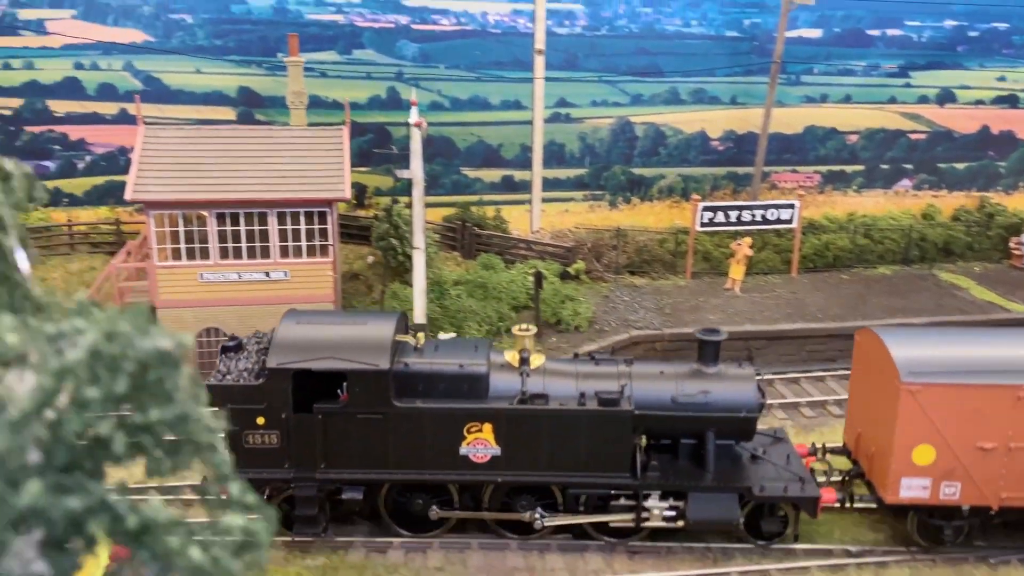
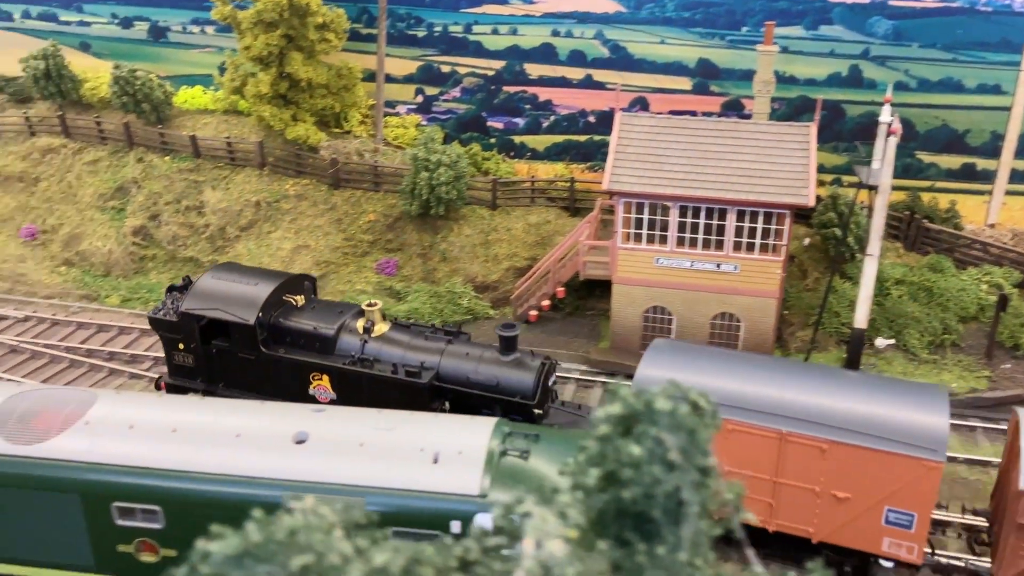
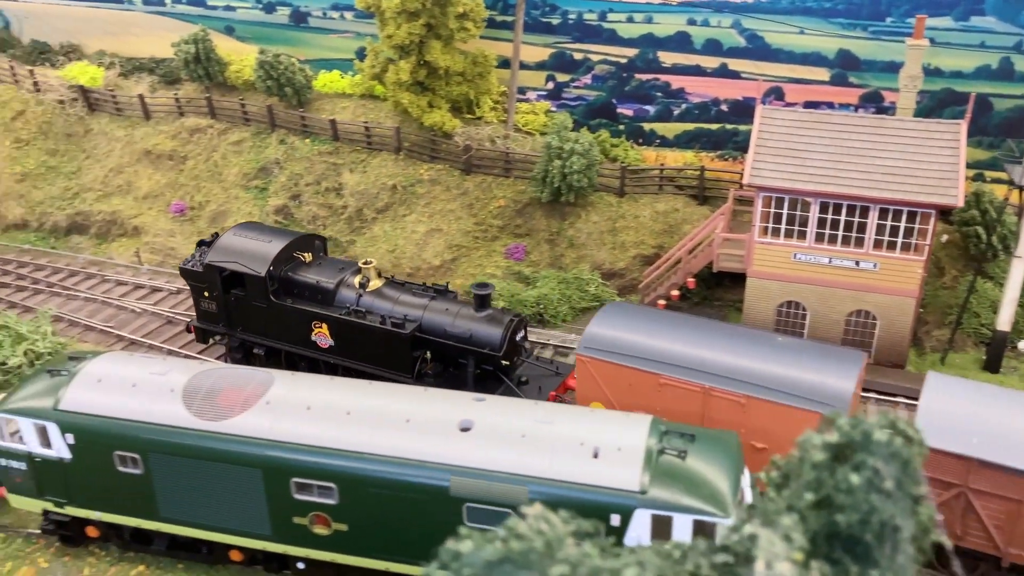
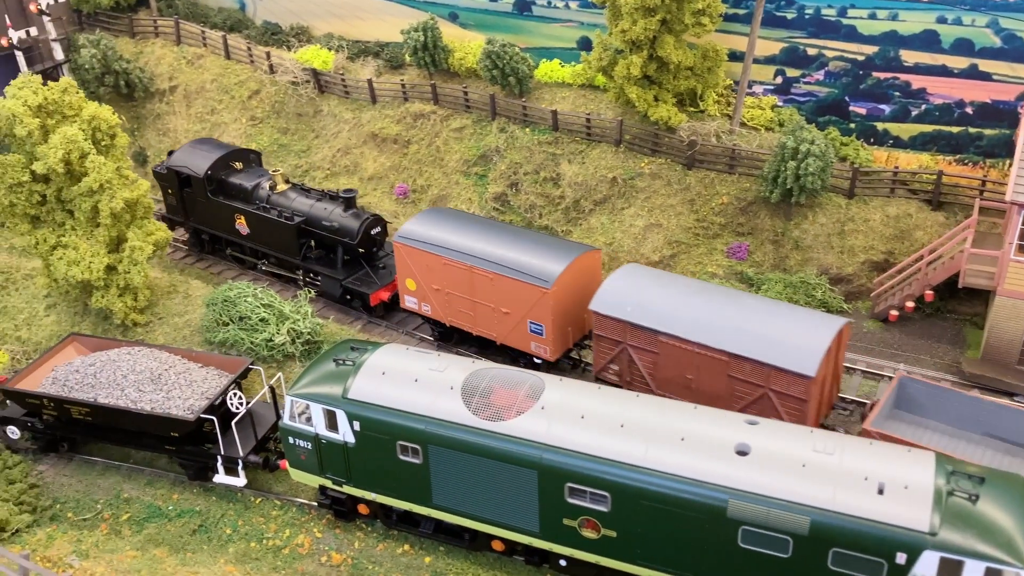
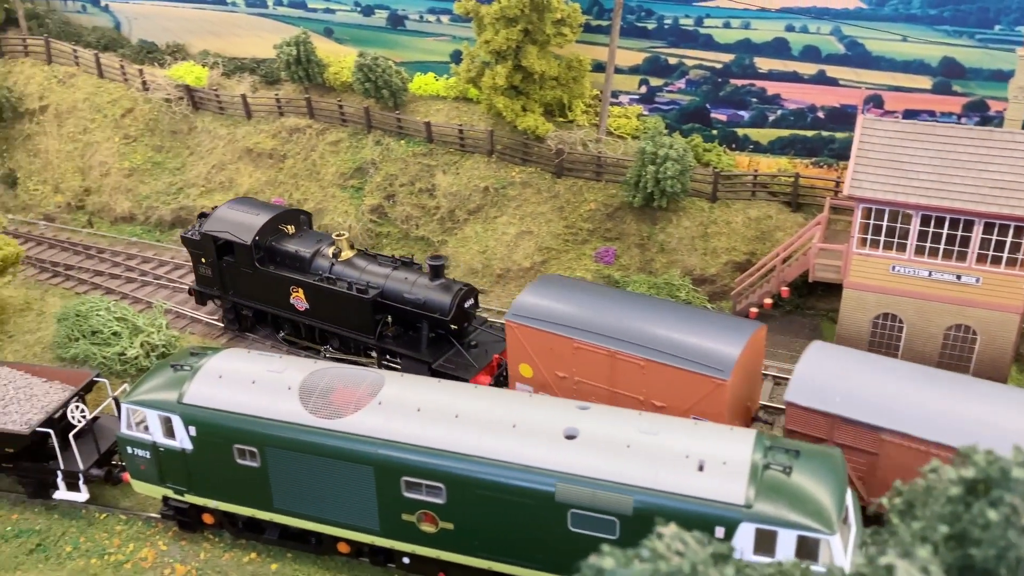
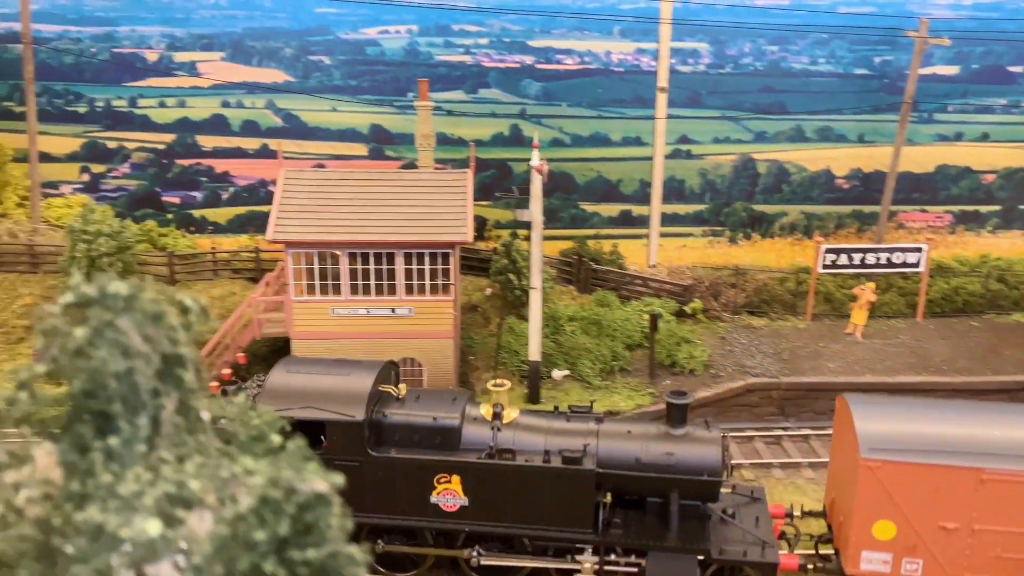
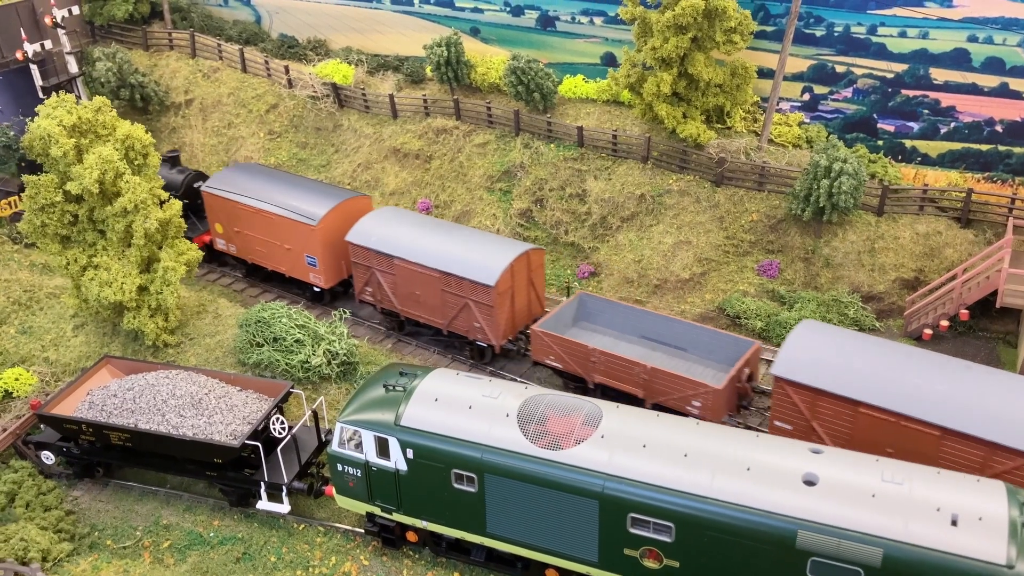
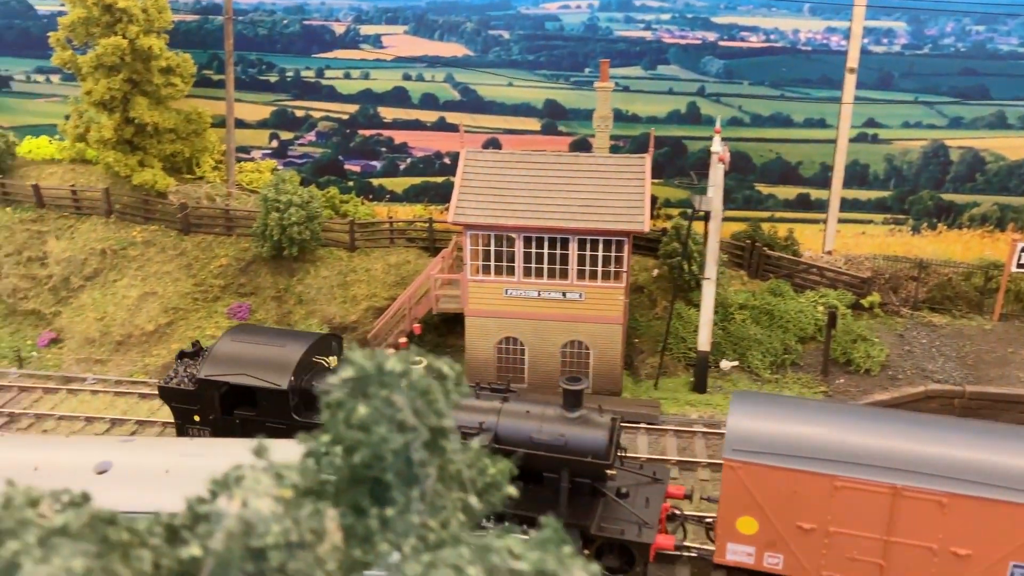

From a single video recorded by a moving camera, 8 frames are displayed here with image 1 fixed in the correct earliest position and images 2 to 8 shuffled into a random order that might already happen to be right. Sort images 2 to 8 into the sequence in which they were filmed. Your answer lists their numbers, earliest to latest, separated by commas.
6, 8, 2, 3, 5, 4, 7
